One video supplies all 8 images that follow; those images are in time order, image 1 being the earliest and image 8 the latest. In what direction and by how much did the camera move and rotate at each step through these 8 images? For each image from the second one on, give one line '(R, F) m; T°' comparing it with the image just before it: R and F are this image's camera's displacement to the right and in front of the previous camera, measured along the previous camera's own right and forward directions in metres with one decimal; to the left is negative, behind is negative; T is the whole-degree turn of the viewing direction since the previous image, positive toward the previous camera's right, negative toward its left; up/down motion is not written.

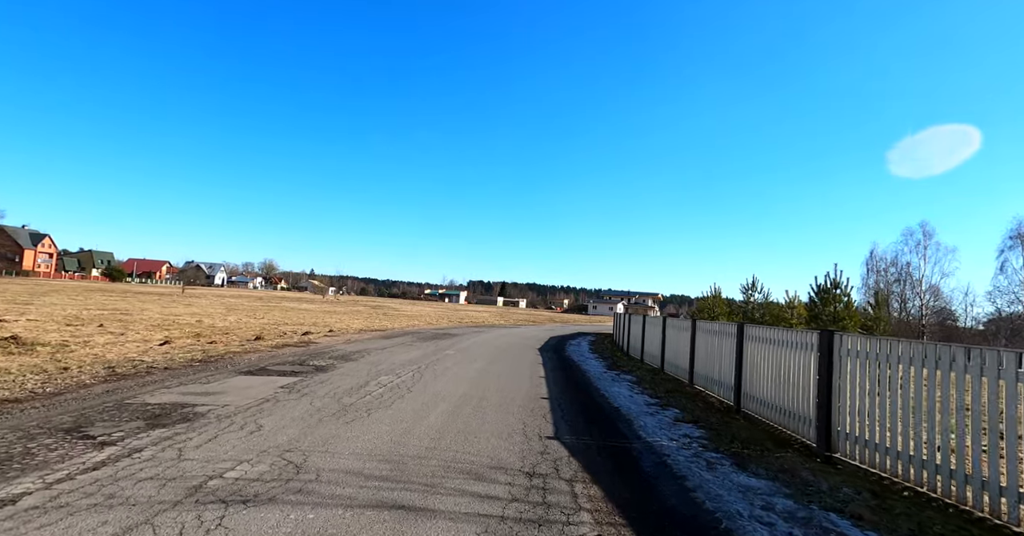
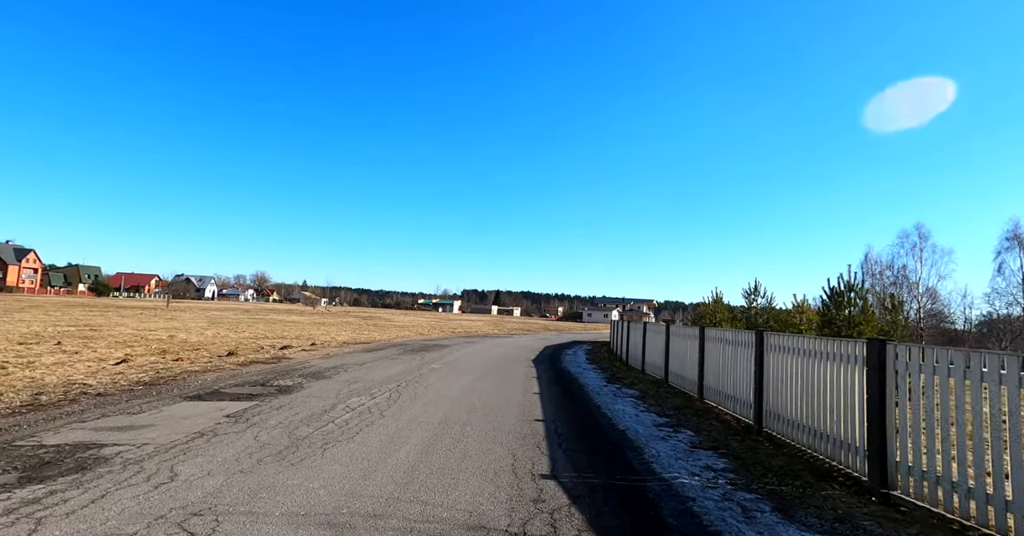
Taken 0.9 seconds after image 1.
(+0.1, +1.1) m; +1°
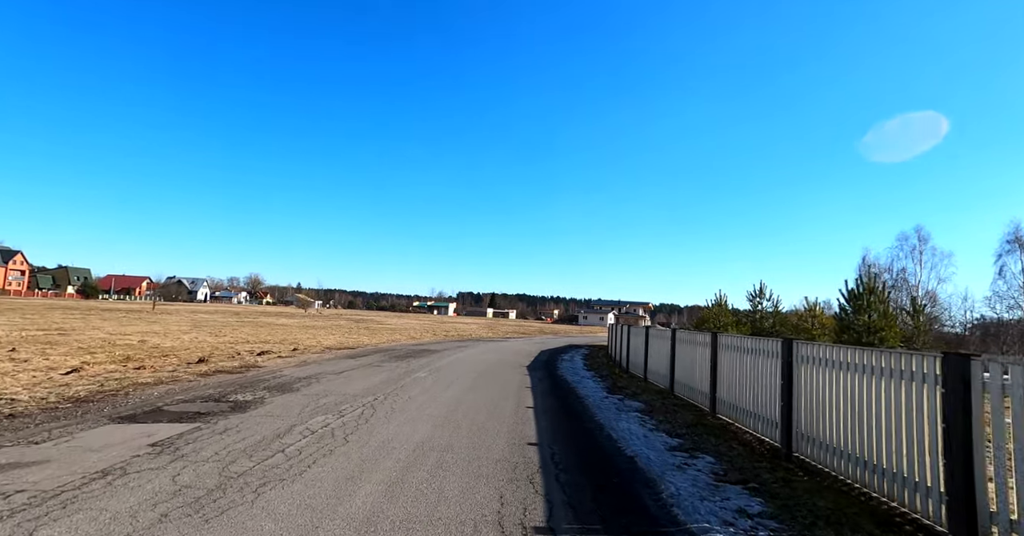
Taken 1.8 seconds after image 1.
(+0.1, +1.1) m; +1°
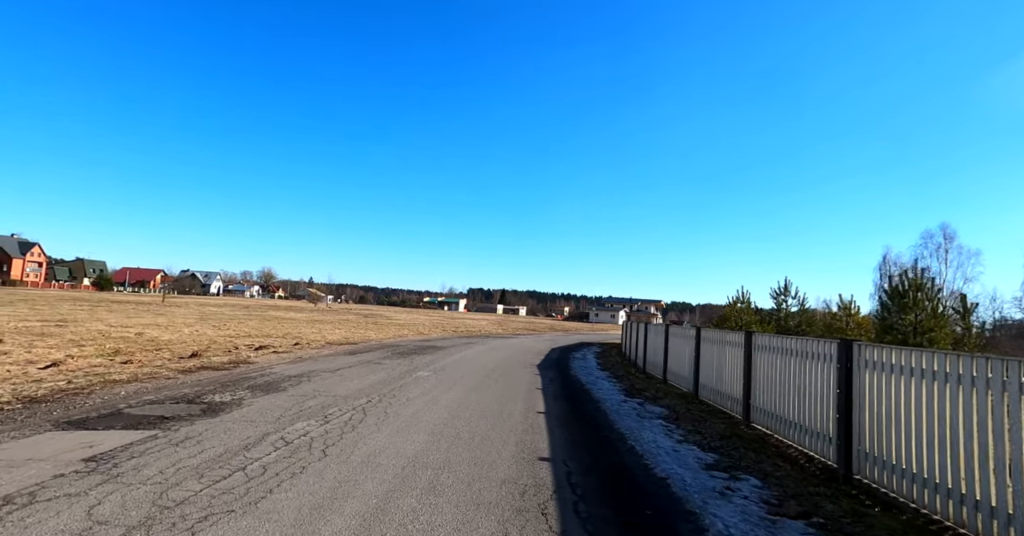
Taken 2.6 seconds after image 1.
(0.0, +1.0) m; -1°
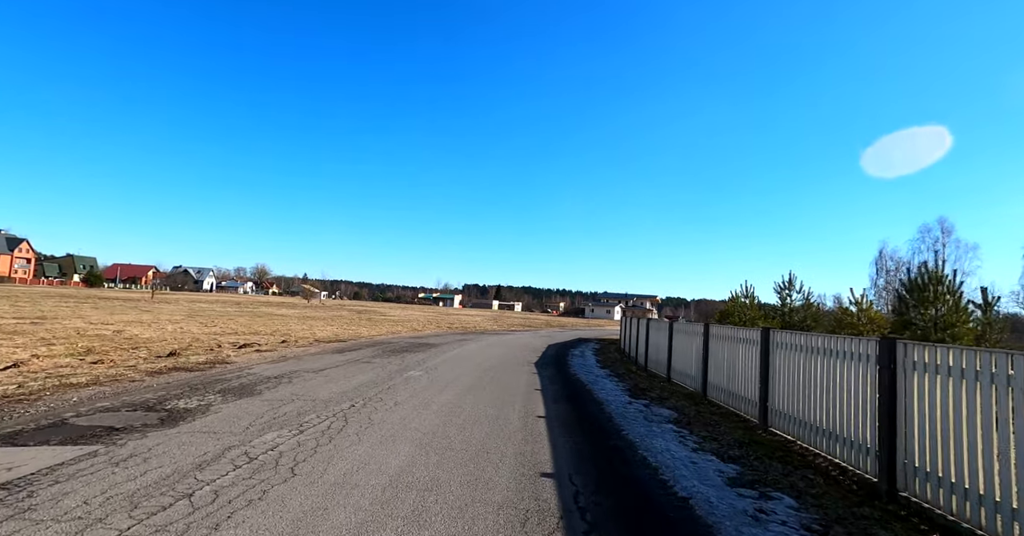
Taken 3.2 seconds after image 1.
(0.0, +0.7) m; +1°
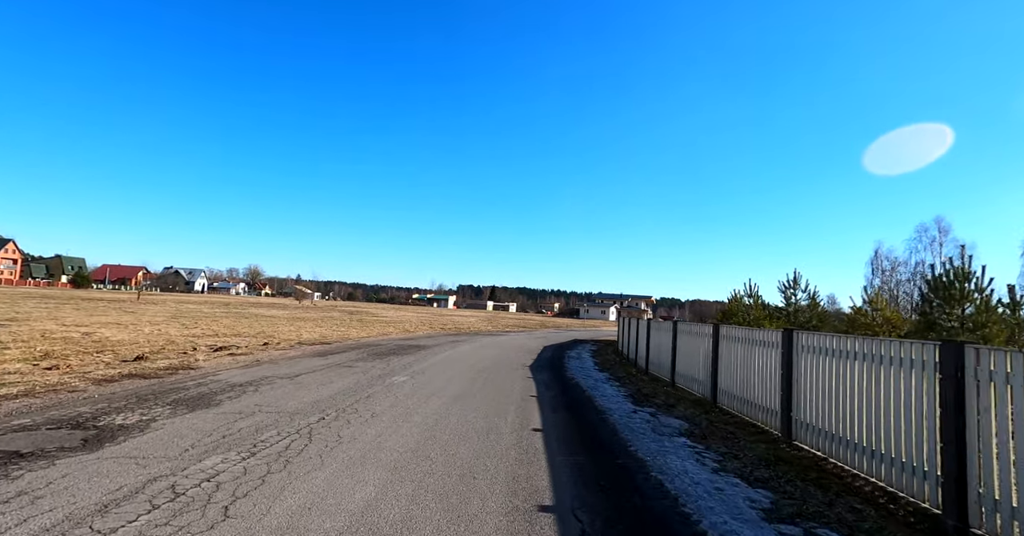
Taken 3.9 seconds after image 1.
(0.0, +0.9) m; +1°
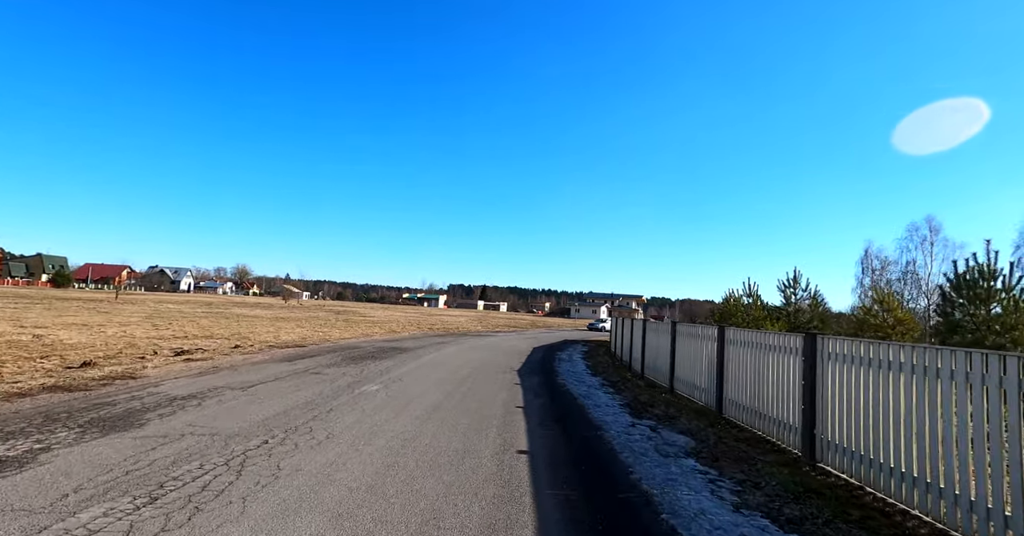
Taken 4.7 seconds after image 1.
(+0.1, +1.0) m; +1°
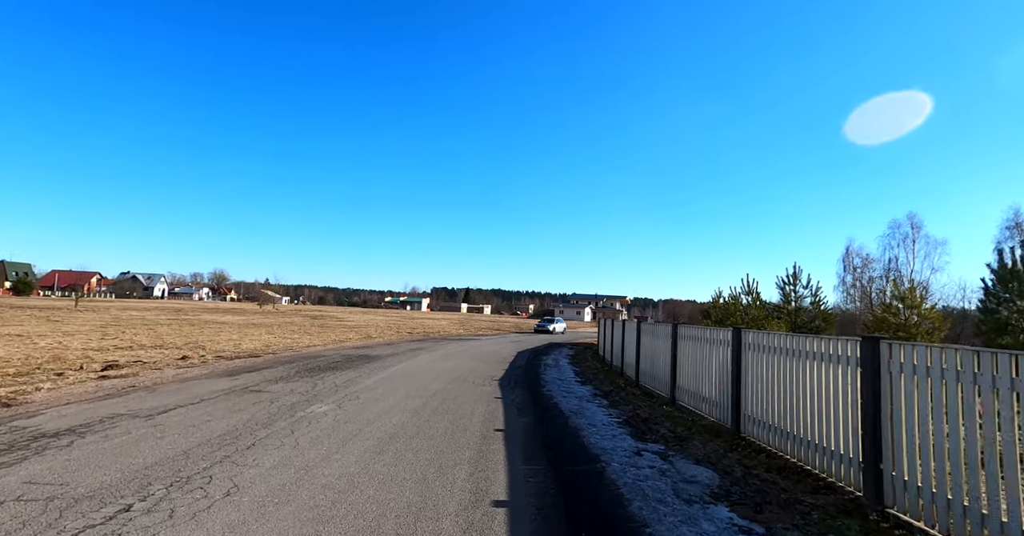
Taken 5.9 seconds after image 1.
(+0.1, +1.5) m; +2°
